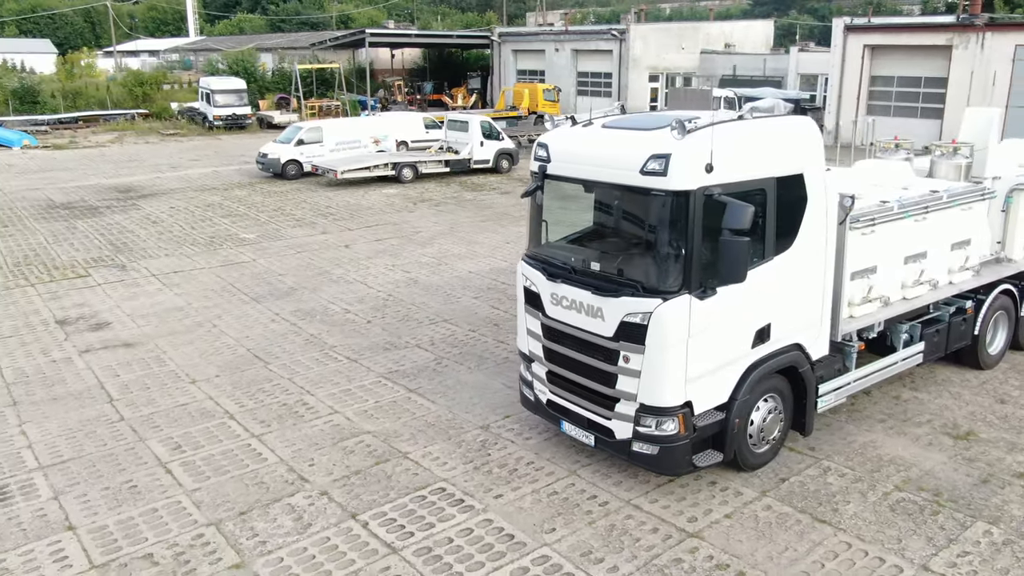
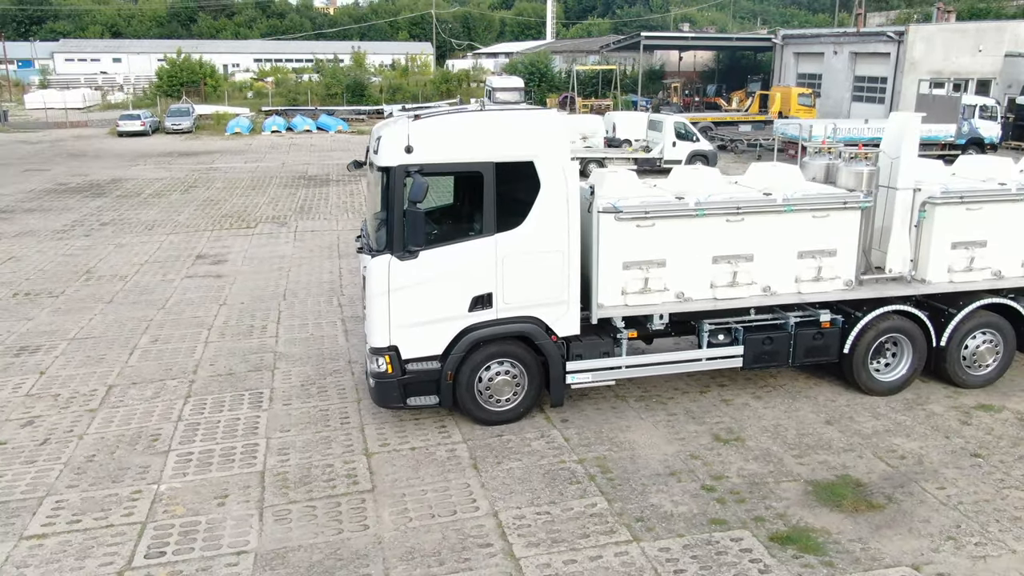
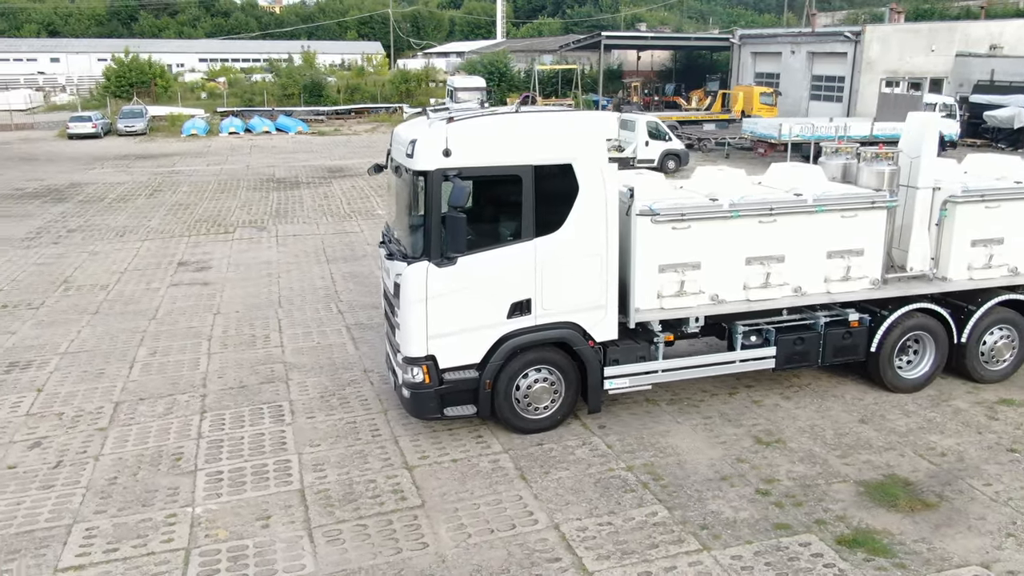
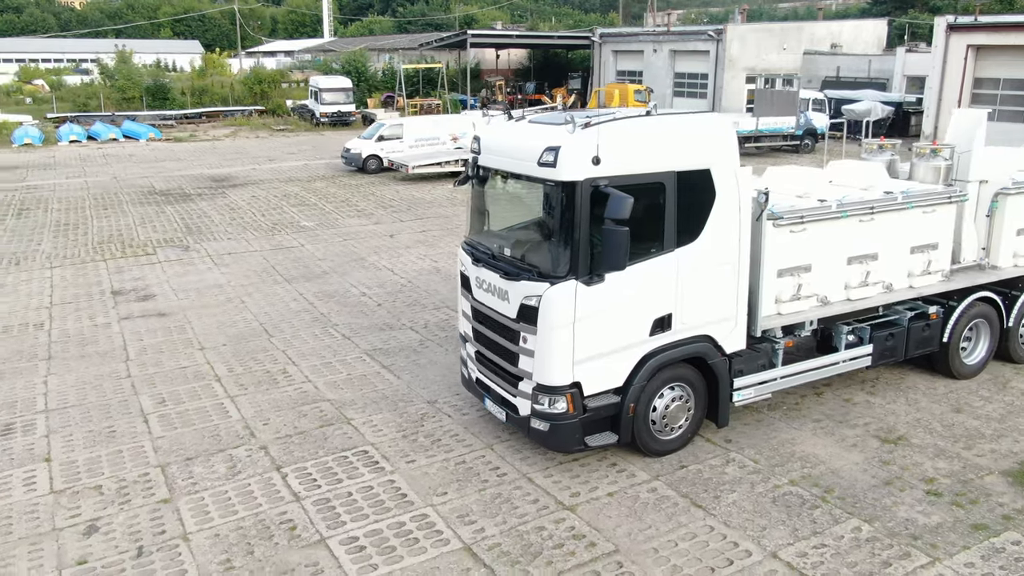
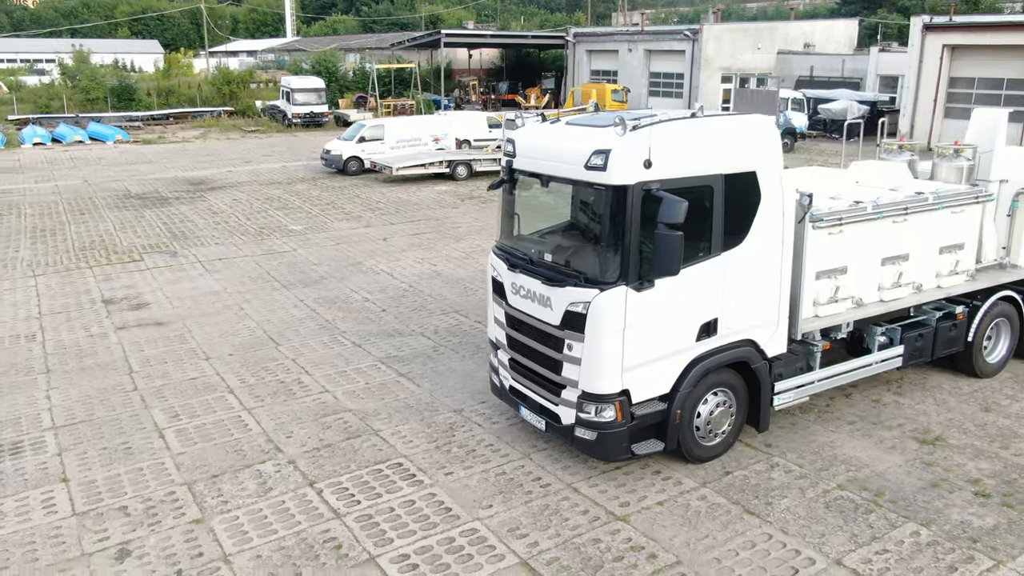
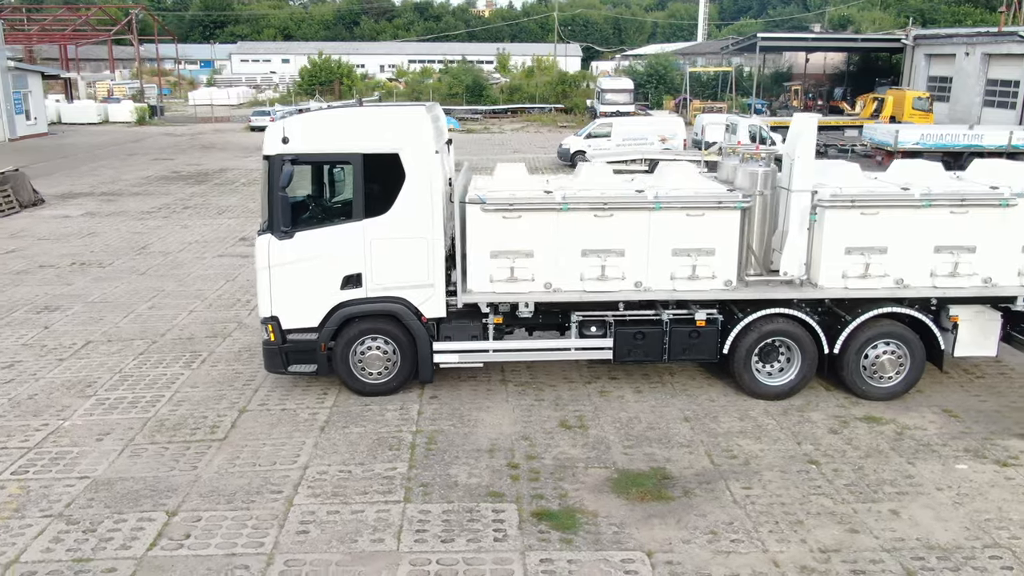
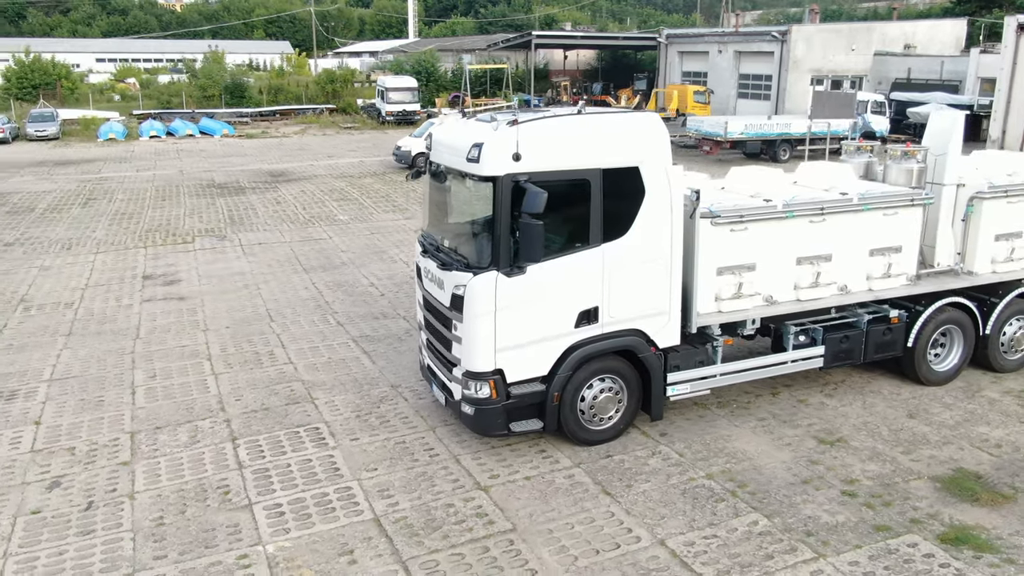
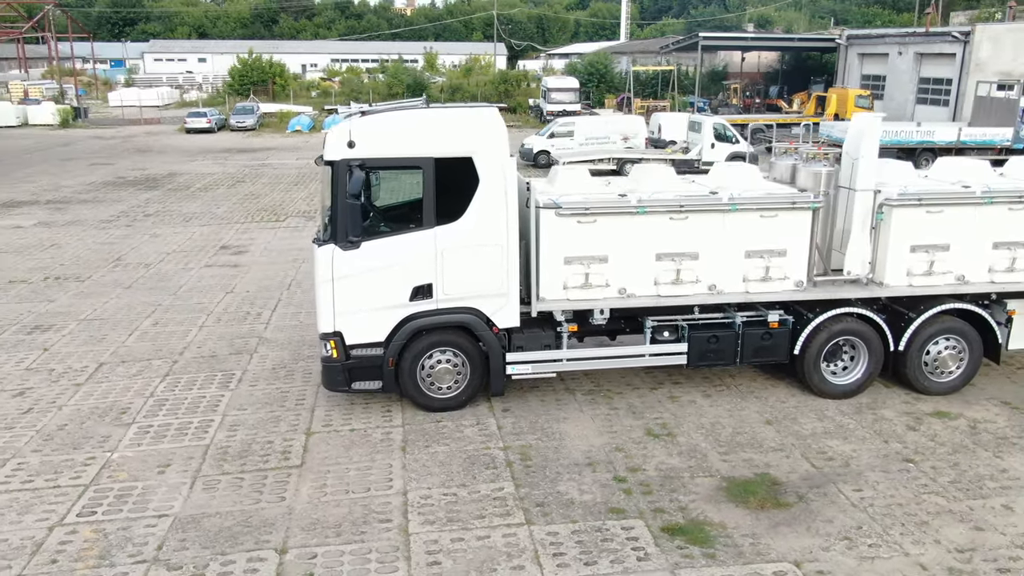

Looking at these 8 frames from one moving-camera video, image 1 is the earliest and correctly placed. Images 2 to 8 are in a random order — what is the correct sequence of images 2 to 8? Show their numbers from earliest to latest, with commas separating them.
5, 4, 7, 3, 2, 8, 6
